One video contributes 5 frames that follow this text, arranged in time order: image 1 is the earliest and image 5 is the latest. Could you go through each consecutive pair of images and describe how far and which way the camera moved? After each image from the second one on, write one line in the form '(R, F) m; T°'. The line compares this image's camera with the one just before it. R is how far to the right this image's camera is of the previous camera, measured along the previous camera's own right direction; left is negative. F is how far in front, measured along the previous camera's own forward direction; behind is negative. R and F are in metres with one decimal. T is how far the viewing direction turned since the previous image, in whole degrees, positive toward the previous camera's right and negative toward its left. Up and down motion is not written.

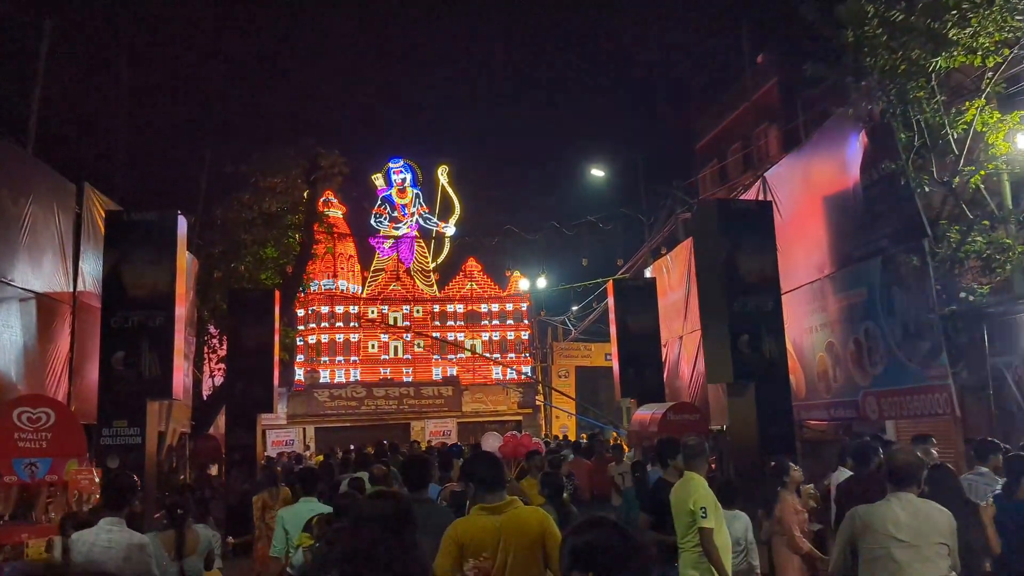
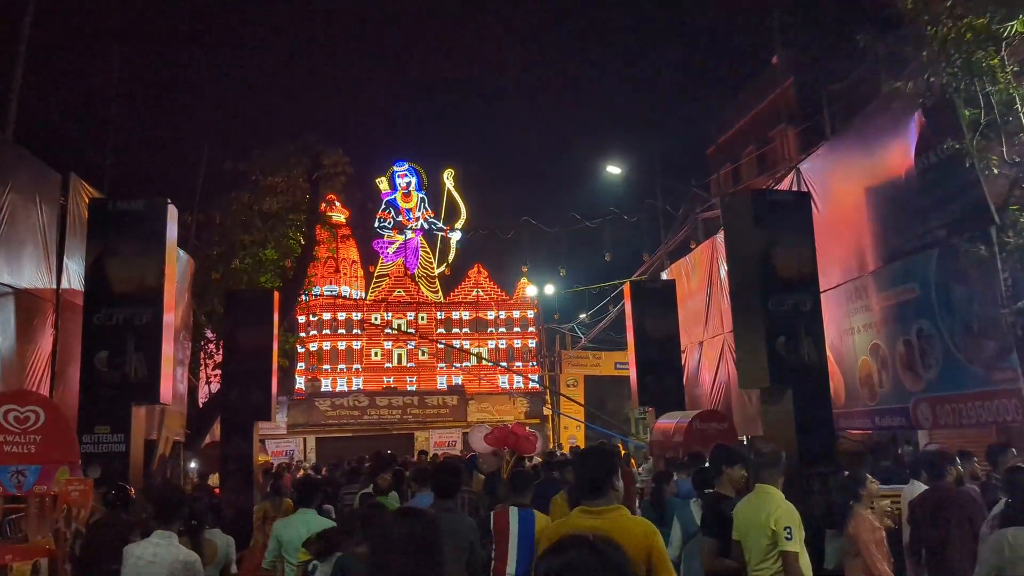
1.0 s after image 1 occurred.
(-0.1, +0.9) m; 0°
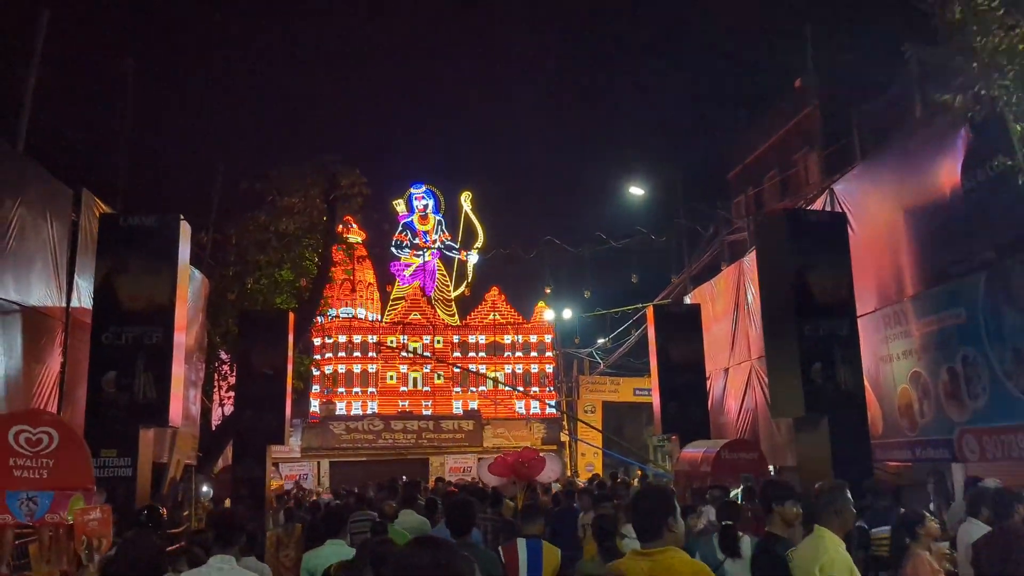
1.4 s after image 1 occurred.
(-0.1, +0.4) m; -1°
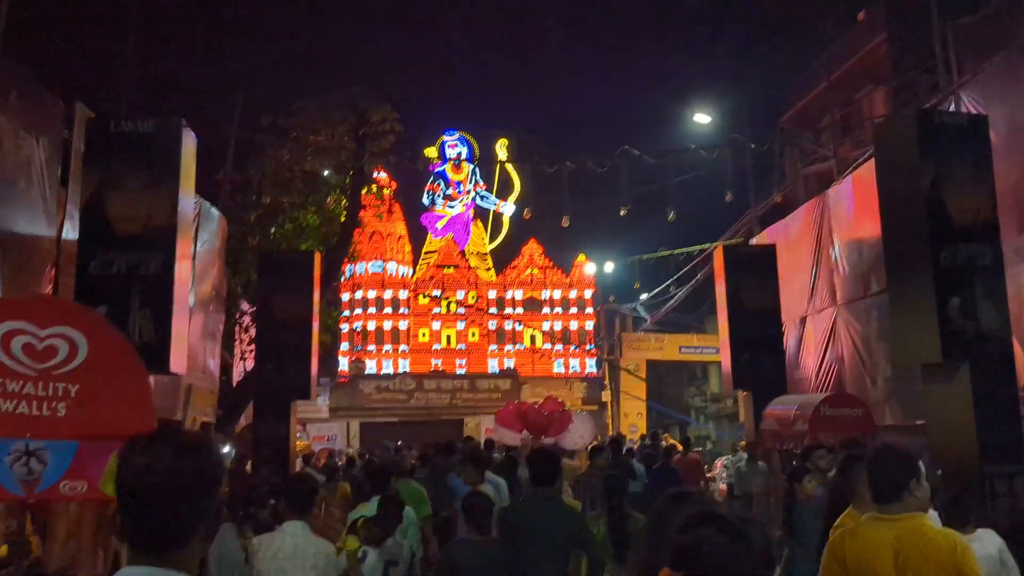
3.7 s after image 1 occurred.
(-0.3, +1.7) m; -2°
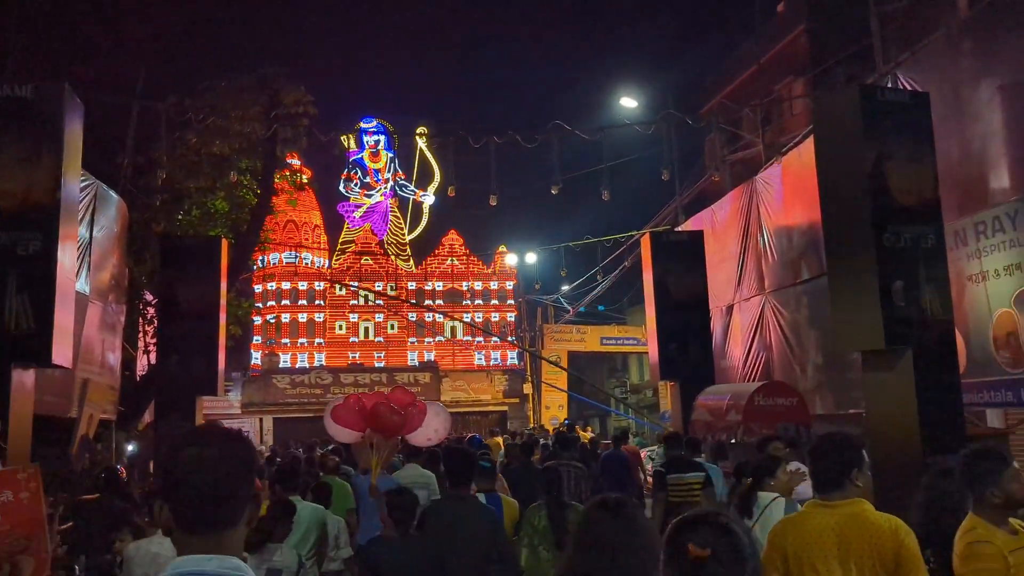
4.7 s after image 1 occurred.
(0.0, +0.6) m; +5°
